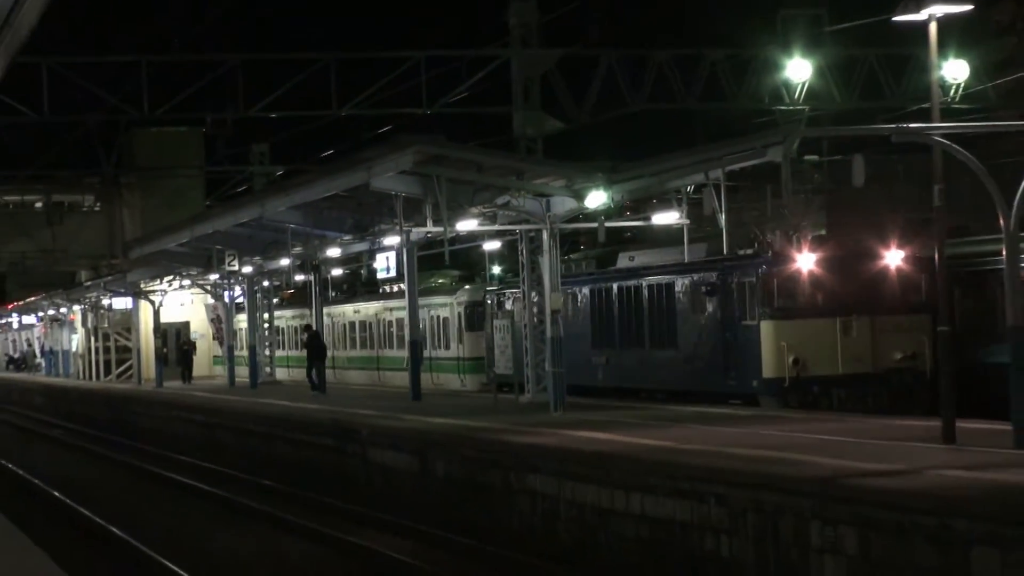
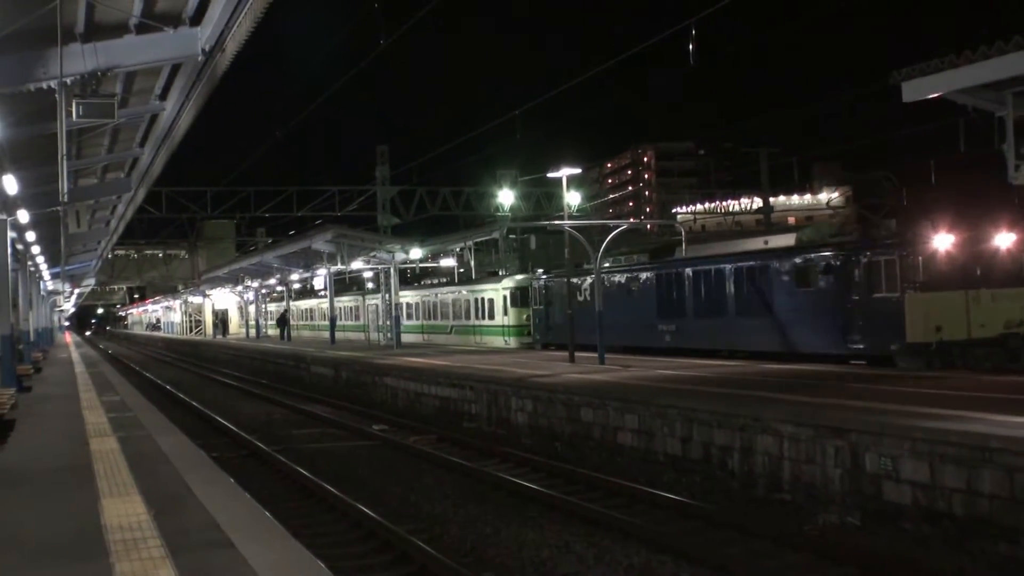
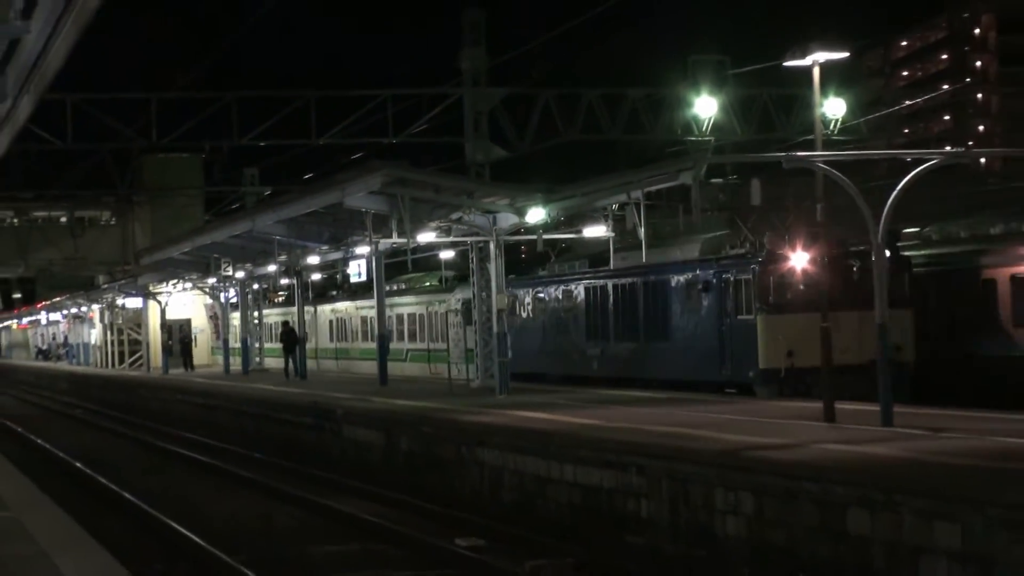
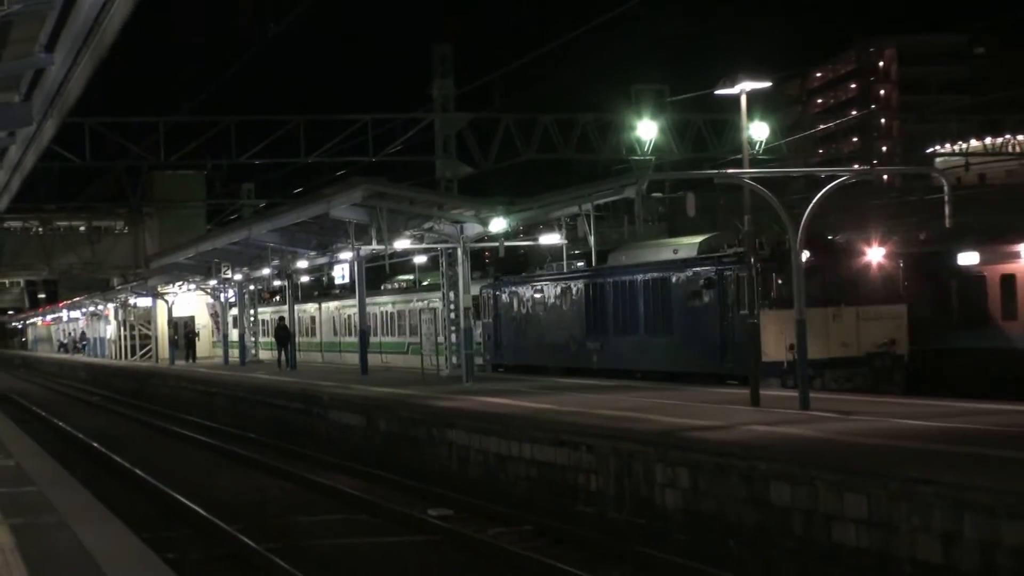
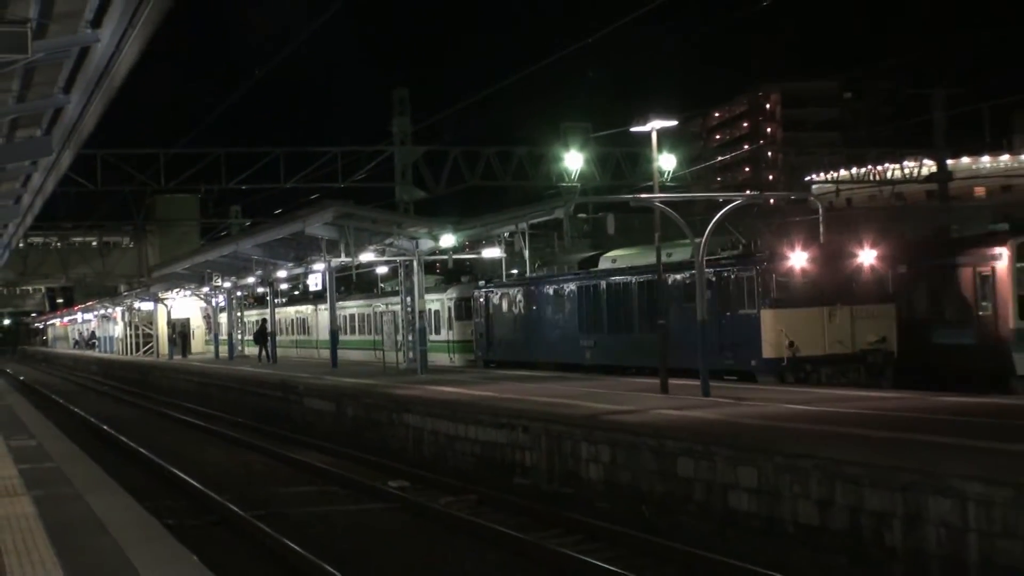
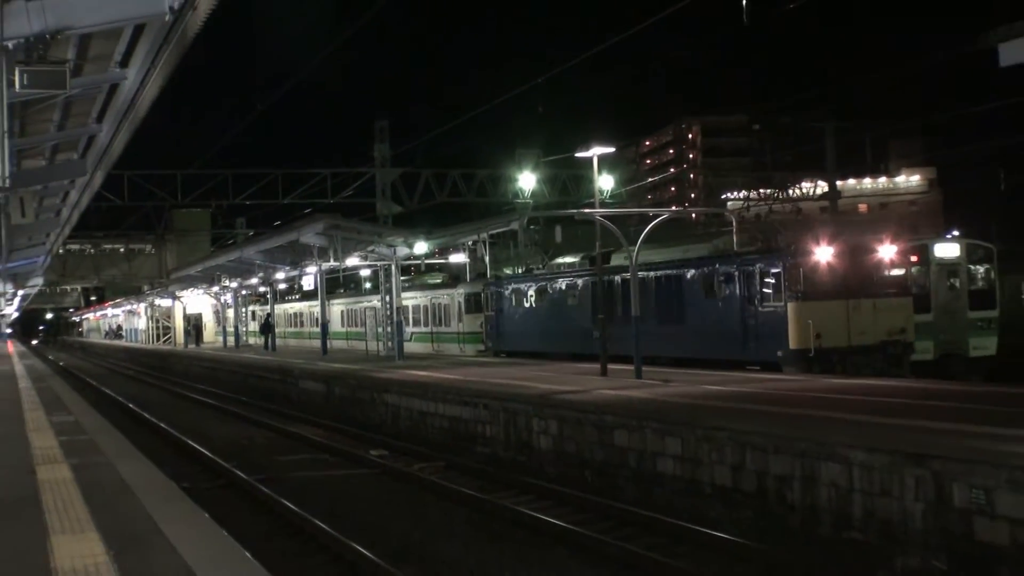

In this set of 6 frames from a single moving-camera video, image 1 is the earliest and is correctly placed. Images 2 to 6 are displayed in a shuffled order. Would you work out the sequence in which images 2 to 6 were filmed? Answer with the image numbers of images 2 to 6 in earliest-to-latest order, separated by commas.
3, 4, 5, 6, 2
